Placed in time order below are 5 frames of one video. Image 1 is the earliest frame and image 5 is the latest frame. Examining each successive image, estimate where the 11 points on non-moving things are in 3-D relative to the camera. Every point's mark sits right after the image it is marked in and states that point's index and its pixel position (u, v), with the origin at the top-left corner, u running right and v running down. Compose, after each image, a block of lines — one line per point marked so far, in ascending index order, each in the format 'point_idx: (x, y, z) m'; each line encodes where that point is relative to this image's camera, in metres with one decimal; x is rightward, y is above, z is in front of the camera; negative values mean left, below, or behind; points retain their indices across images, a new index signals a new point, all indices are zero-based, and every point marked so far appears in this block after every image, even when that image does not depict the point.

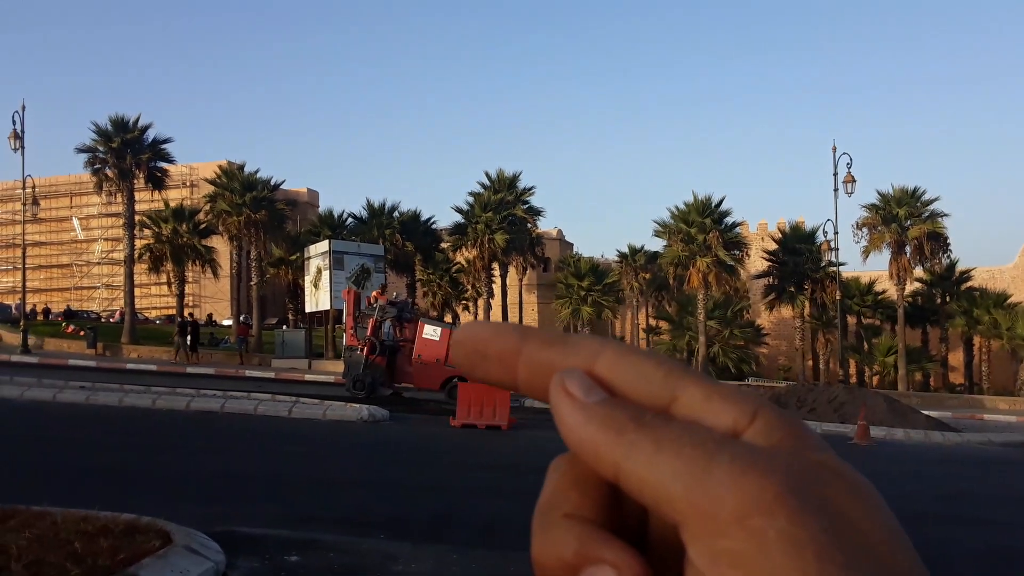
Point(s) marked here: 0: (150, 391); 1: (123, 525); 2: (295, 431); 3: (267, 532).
0: (-7.1, -2.0, +16.8) m
1: (-2.4, -1.5, +5.3) m
2: (-3.2, -2.2, +12.9) m
3: (-1.8, -1.8, +6.4) m
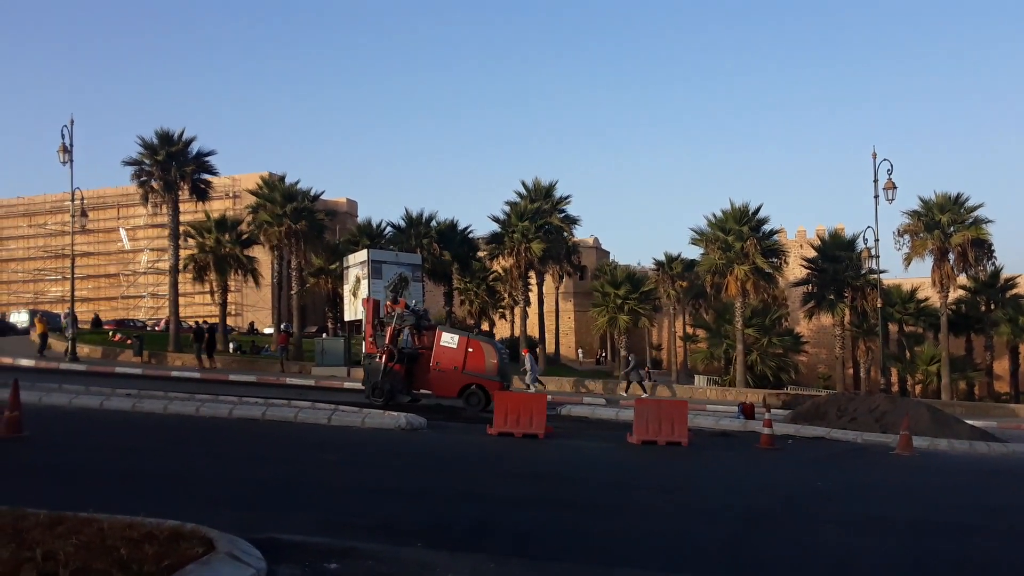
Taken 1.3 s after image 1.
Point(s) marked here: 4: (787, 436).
0: (-6.4, -2.2, +17.2) m
1: (-2.2, -1.6, +5.5) m
2: (-2.7, -2.3, +13.1) m
3: (-1.5, -1.9, +6.6) m
4: (+5.2, -2.8, +16.3) m
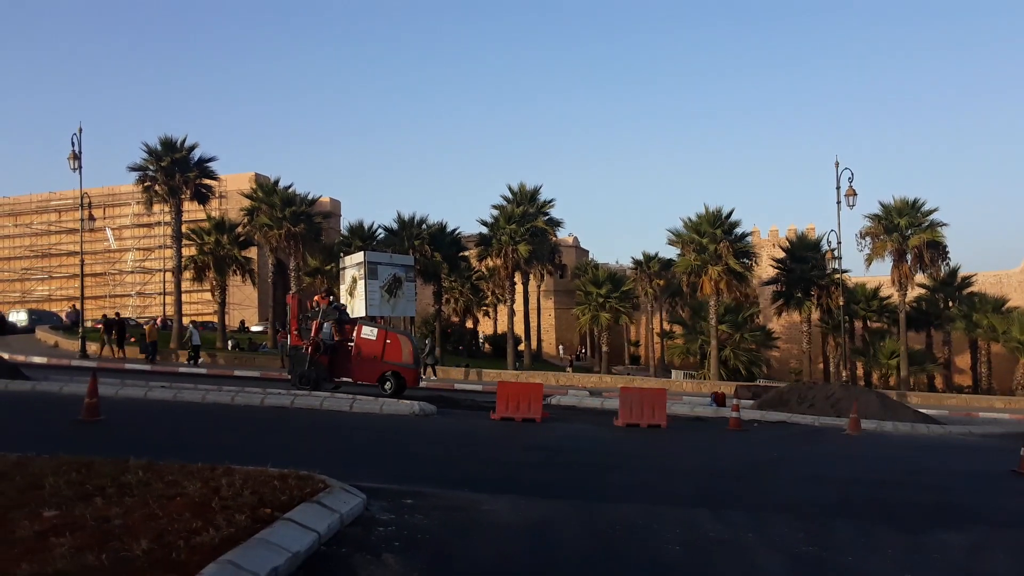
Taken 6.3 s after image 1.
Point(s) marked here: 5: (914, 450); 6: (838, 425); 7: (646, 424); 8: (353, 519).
0: (-6.4, -2.2, +19.0) m
1: (-1.9, -1.6, +7.4) m
2: (-2.6, -2.4, +15.0) m
3: (-1.3, -2.0, +8.6) m
4: (+5.2, -2.8, +18.5) m
5: (+6.4, -2.6, +13.8) m
6: (+6.7, -2.8, +17.7) m
7: (+2.6, -2.6, +16.5) m
8: (-1.3, -1.8, +6.9) m
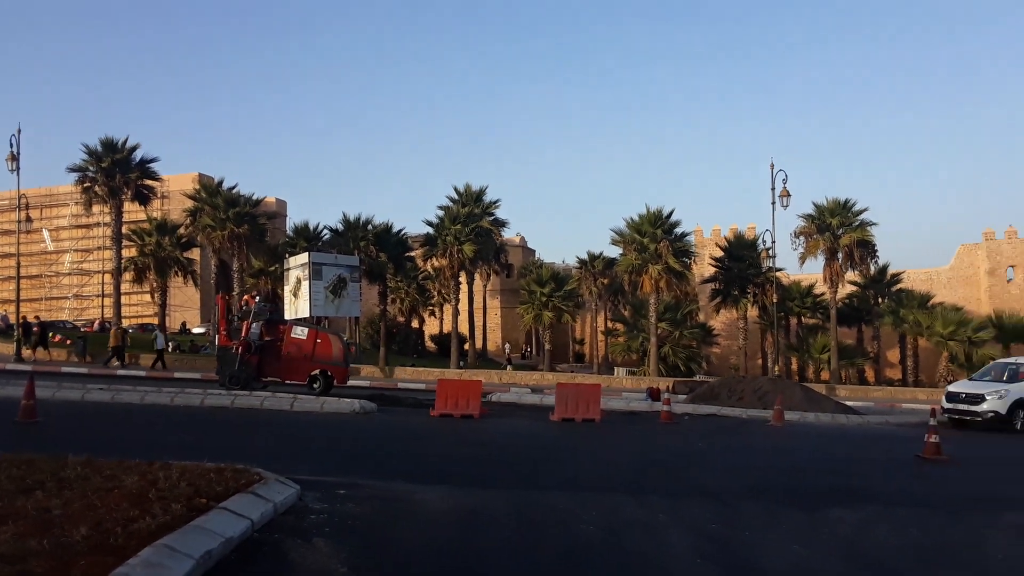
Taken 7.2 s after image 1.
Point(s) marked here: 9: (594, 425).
0: (-7.8, -2.3, +19.1) m
1: (-2.6, -1.6, +7.8) m
2: (-3.7, -2.4, +15.3) m
3: (-2.0, -2.0, +9.0) m
4: (+3.9, -2.8, +19.2) m
5: (+5.4, -2.6, +14.6) m
6: (+5.5, -2.8, +18.6) m
7: (+1.4, -2.6, +17.1) m
8: (-1.9, -1.9, +7.3) m
9: (+1.6, -2.6, +16.6) m
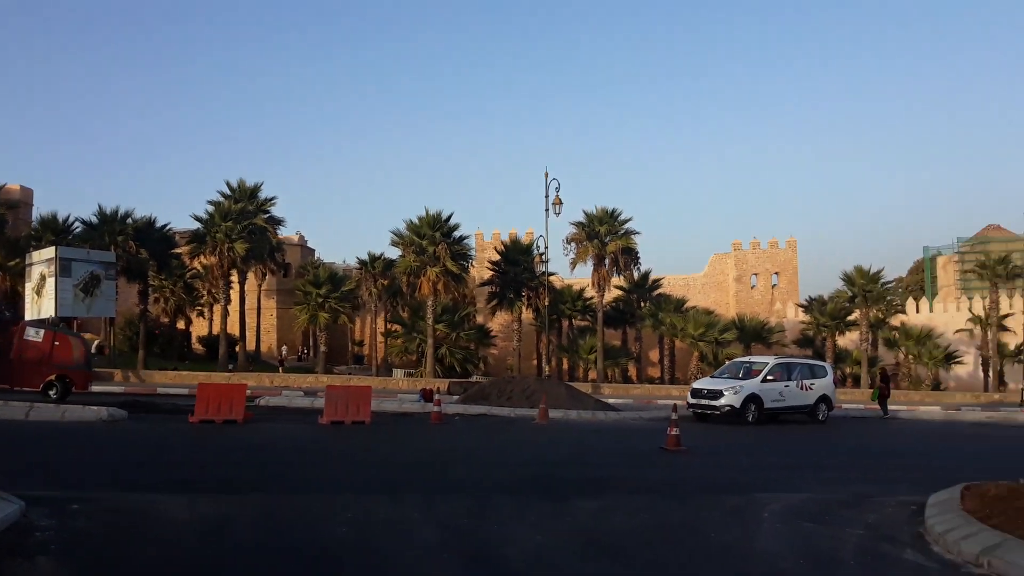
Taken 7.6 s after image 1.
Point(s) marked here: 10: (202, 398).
0: (-12.5, -2.2, +16.6) m
1: (-4.7, -1.6, +7.0) m
2: (-7.7, -2.3, +14.0) m
3: (-4.4, -2.0, +8.2) m
4: (-1.3, -2.9, +19.6) m
5: (+1.3, -2.6, +15.5) m
6: (+0.4, -2.9, +19.4) m
7: (-3.2, -2.6, +16.9) m
8: (-3.9, -1.8, +6.6) m
9: (-2.8, -2.7, +16.5) m
10: (-6.0, -2.1, +16.6) m
